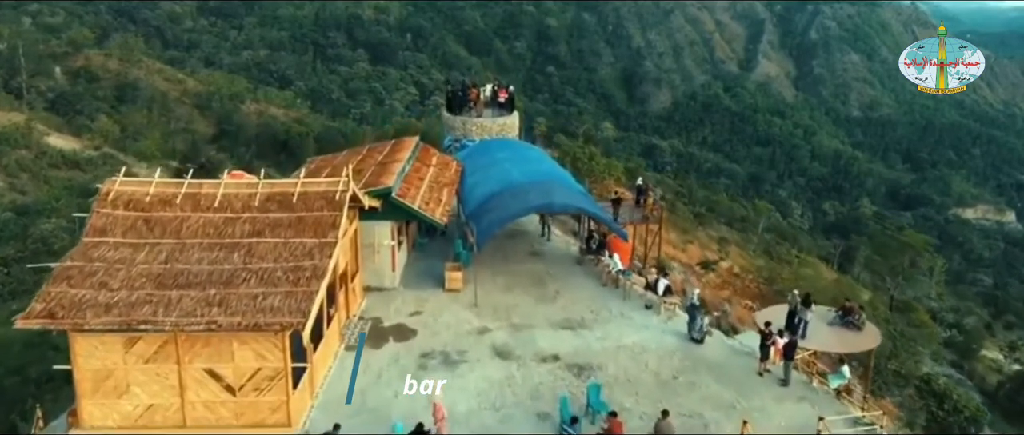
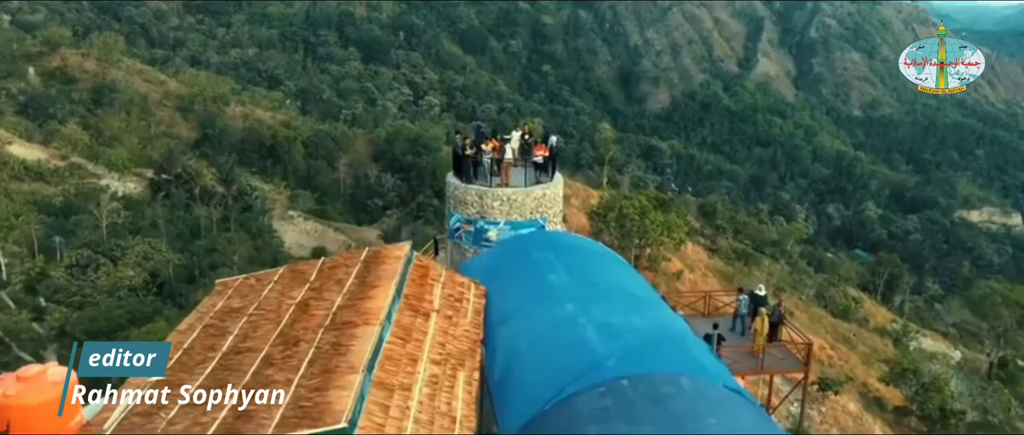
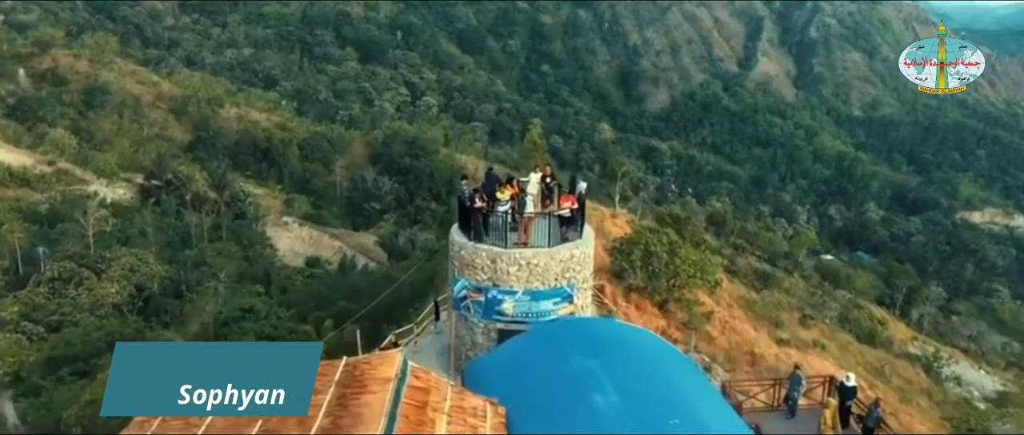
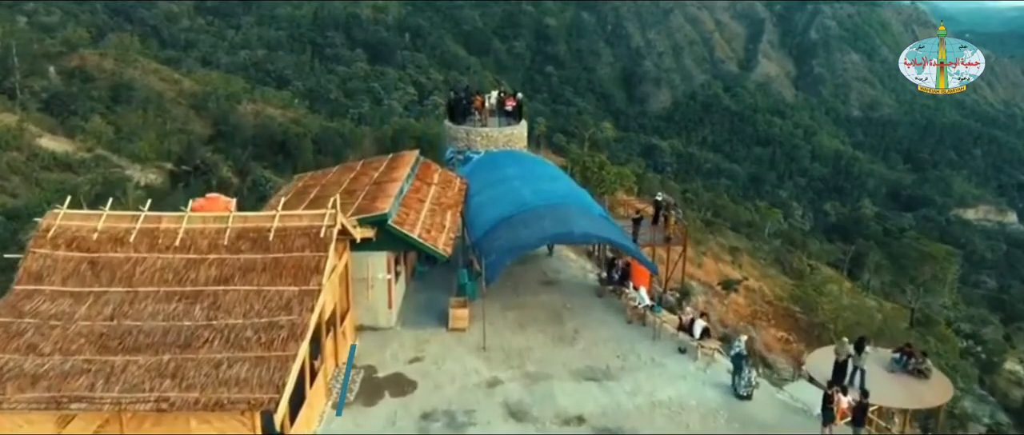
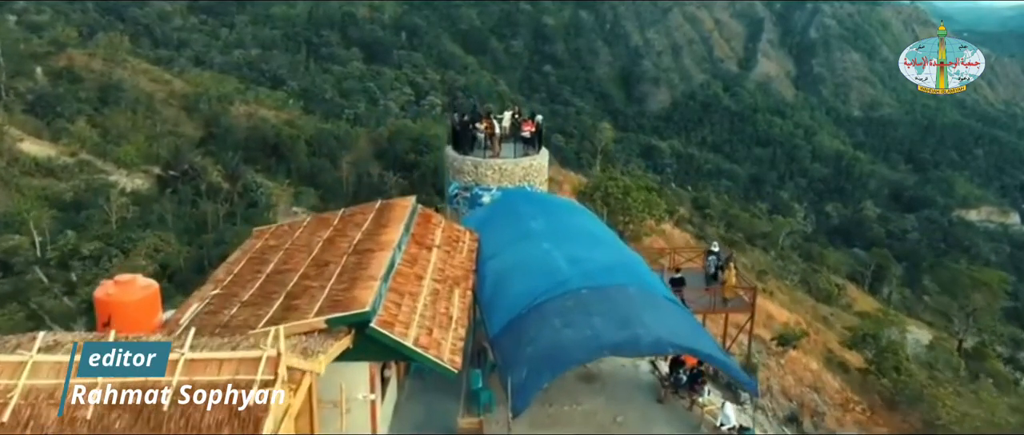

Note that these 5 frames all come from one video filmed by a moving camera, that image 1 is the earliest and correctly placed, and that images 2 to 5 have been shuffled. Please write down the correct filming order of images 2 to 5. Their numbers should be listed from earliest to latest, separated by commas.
4, 5, 2, 3
